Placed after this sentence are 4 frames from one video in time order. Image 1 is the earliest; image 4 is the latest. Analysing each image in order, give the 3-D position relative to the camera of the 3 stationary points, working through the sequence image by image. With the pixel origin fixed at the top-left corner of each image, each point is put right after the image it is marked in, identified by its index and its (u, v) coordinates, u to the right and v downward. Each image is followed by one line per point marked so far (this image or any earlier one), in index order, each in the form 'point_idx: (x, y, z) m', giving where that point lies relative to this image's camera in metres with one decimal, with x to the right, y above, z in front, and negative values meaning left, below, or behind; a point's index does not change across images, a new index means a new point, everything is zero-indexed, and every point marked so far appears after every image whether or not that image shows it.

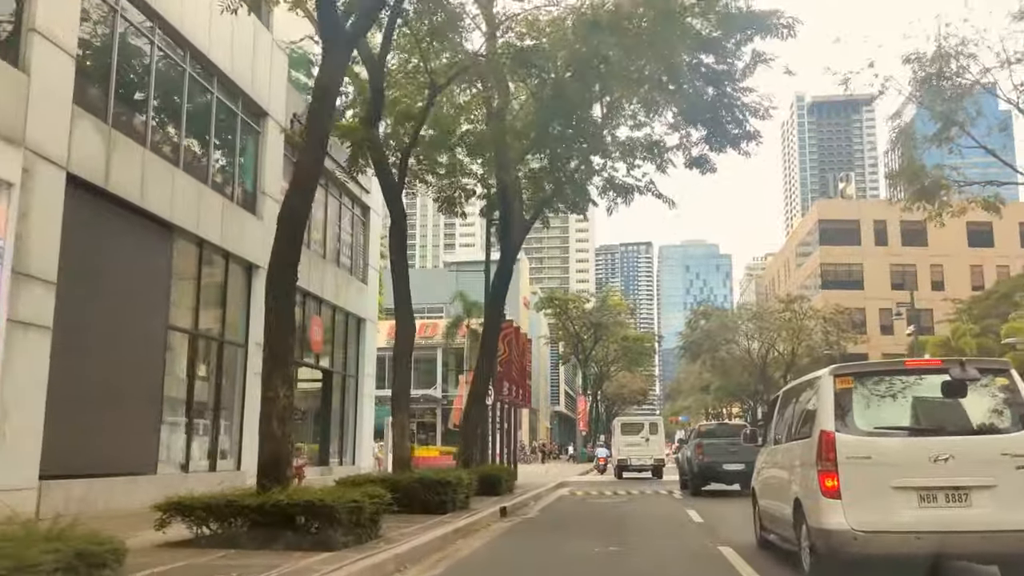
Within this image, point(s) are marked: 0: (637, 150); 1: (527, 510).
0: (+1.8, +2.0, +12.2) m
1: (+0.1, -2.9, +10.9) m
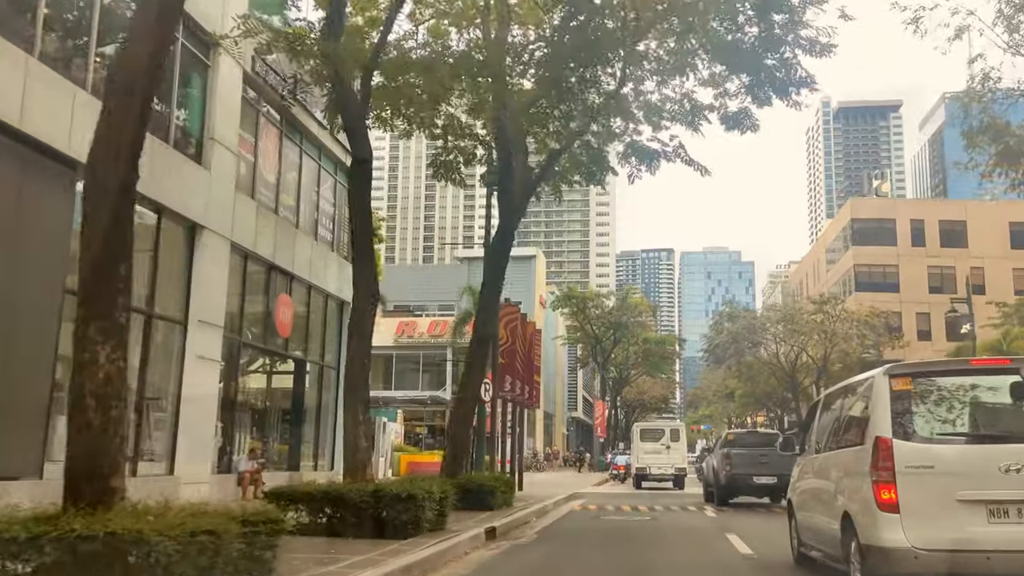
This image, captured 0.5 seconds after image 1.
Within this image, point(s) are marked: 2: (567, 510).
0: (+1.9, +2.2, +10.5) m
1: (+0.1, -2.6, +9.3) m
2: (+0.9, -3.5, +13.6) m
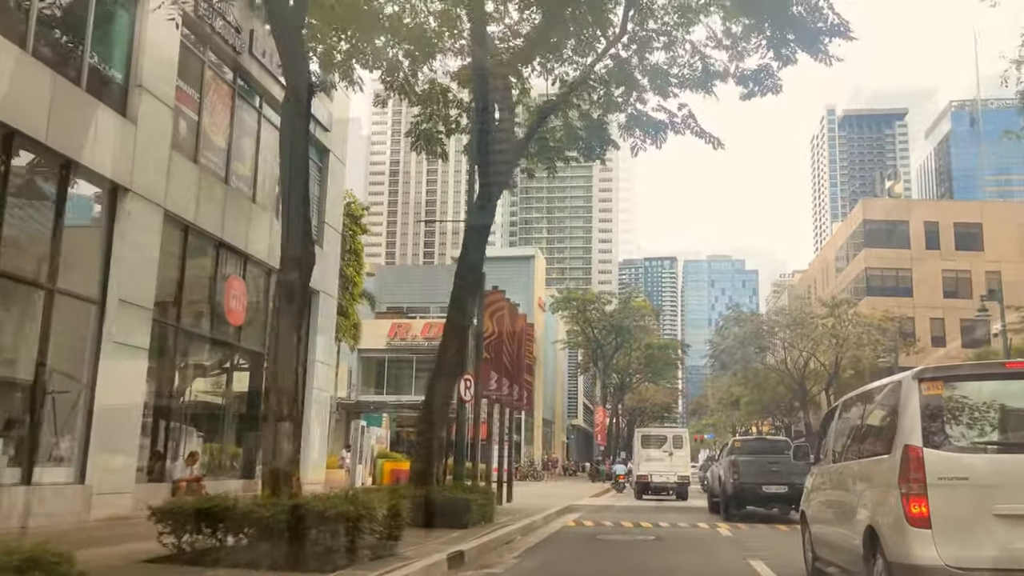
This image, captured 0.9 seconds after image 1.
0: (+1.8, +2.4, +9.4) m
1: (-0.1, -2.5, +8.1) m
2: (+0.7, -3.4, +12.3) m
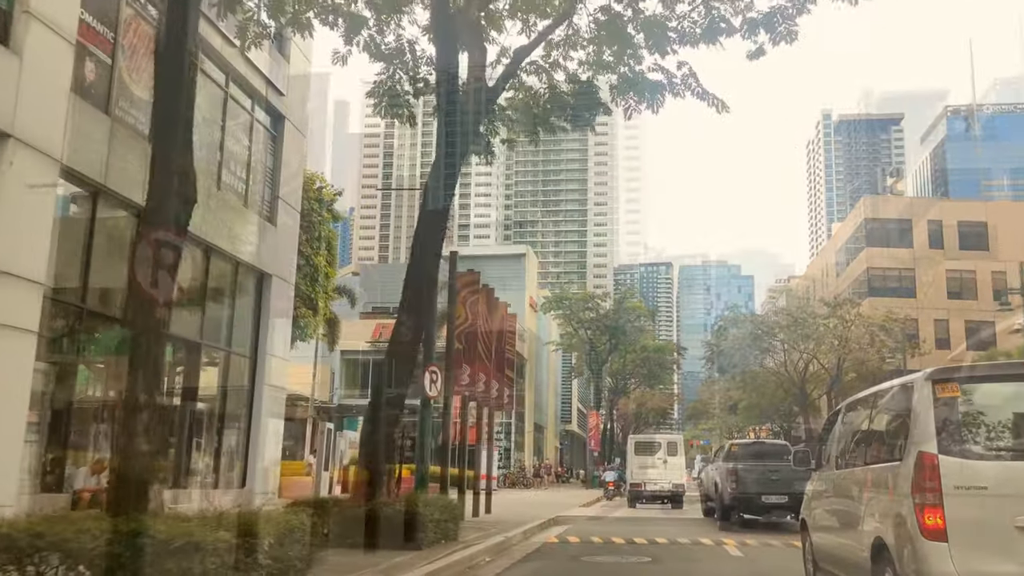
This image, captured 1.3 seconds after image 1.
0: (+1.5, +2.5, +8.3) m
1: (-0.3, -2.3, +6.9) m
2: (+0.5, -3.2, +11.2) m
